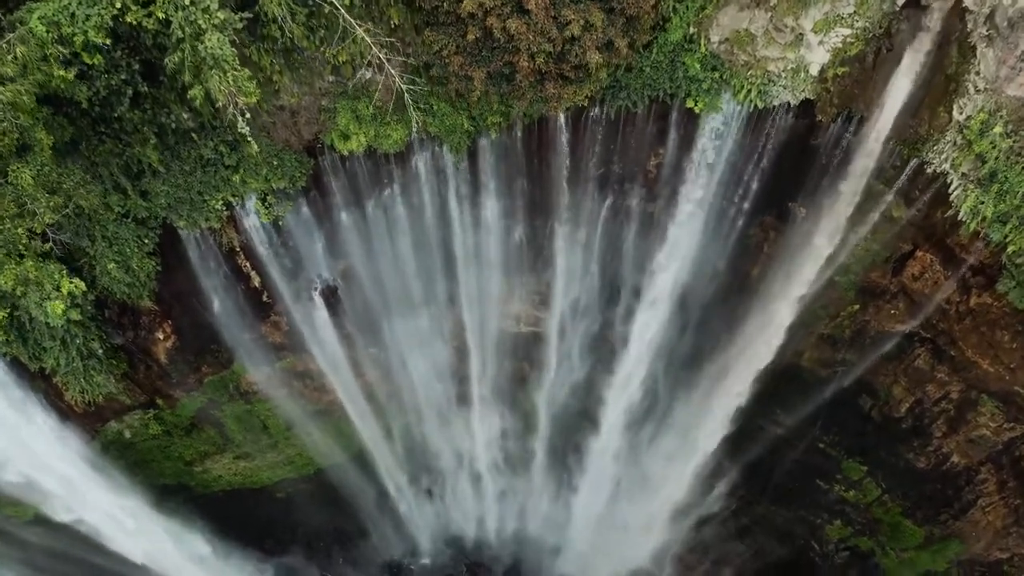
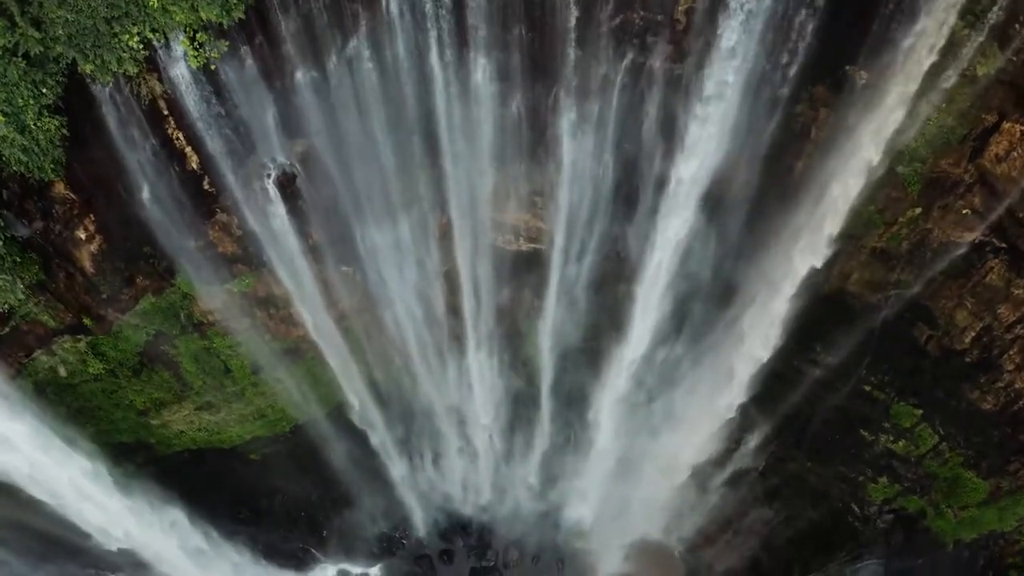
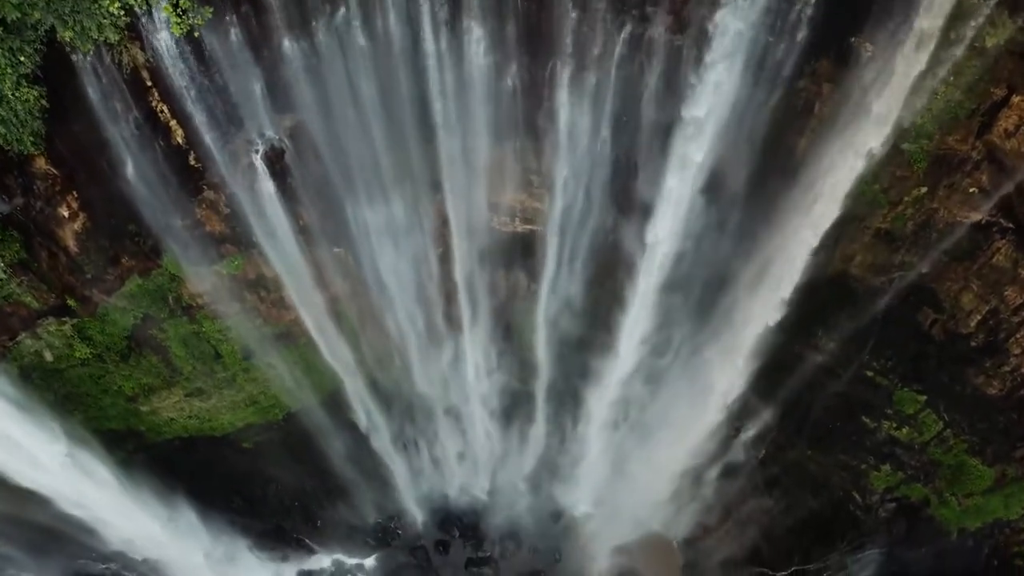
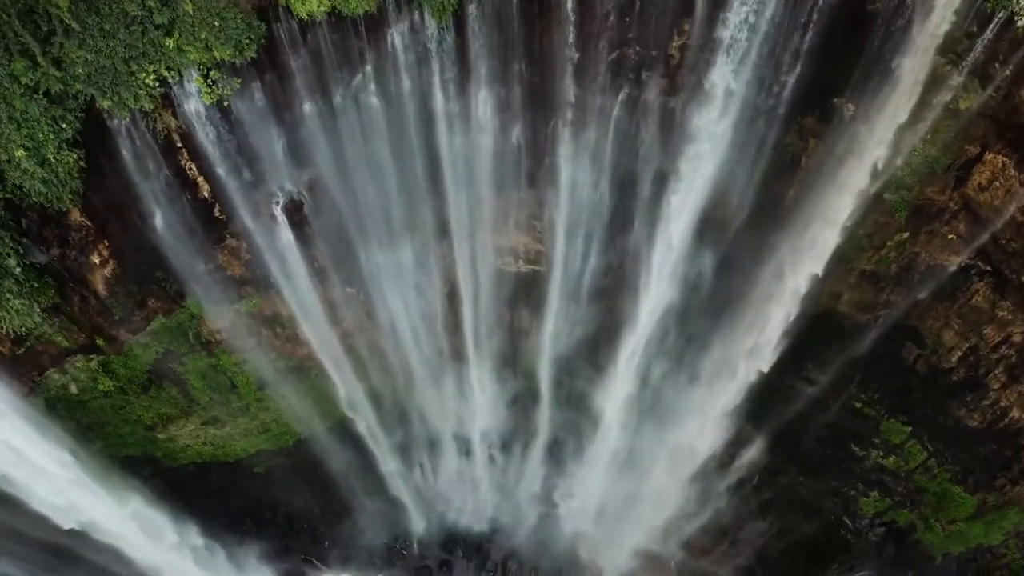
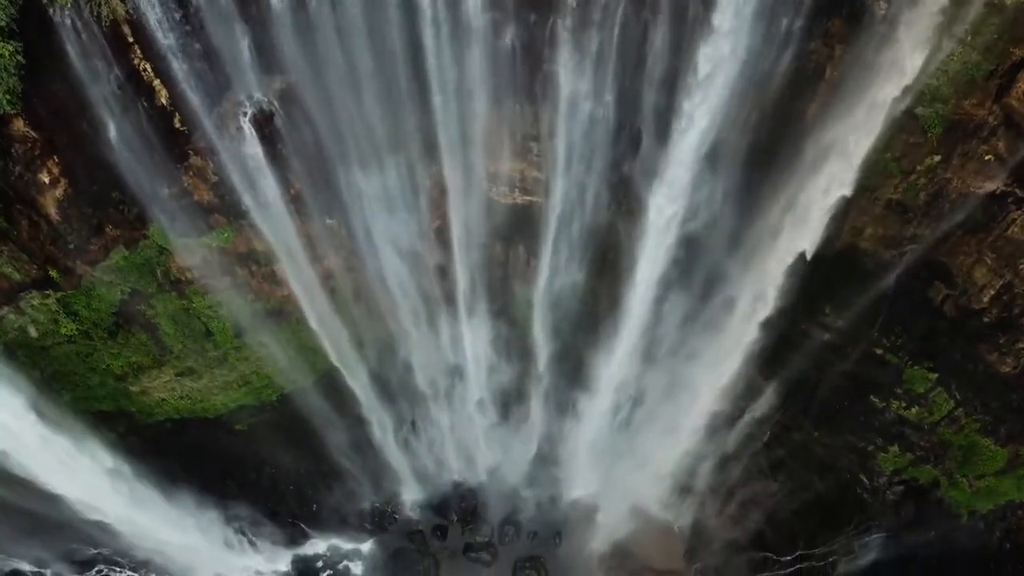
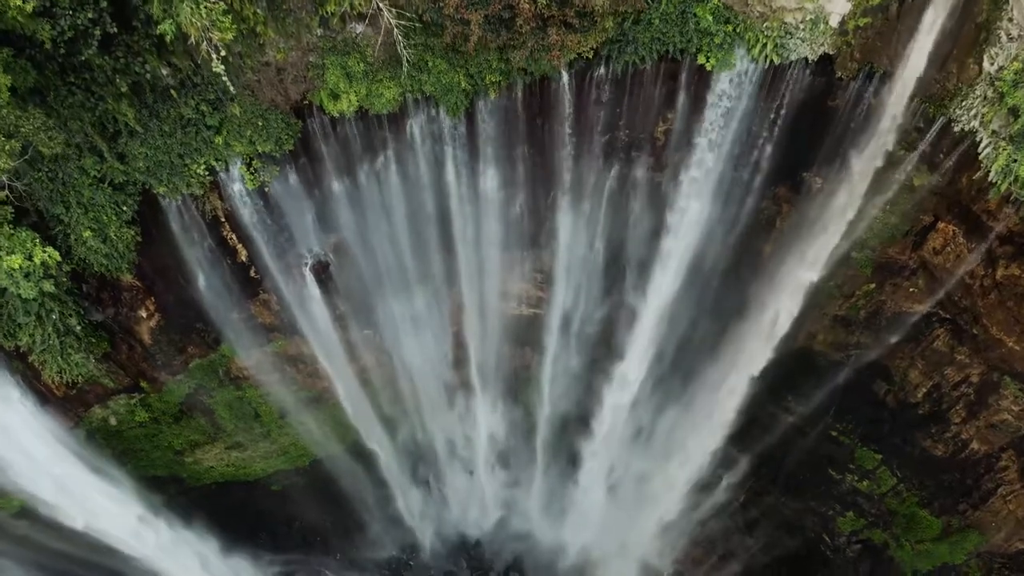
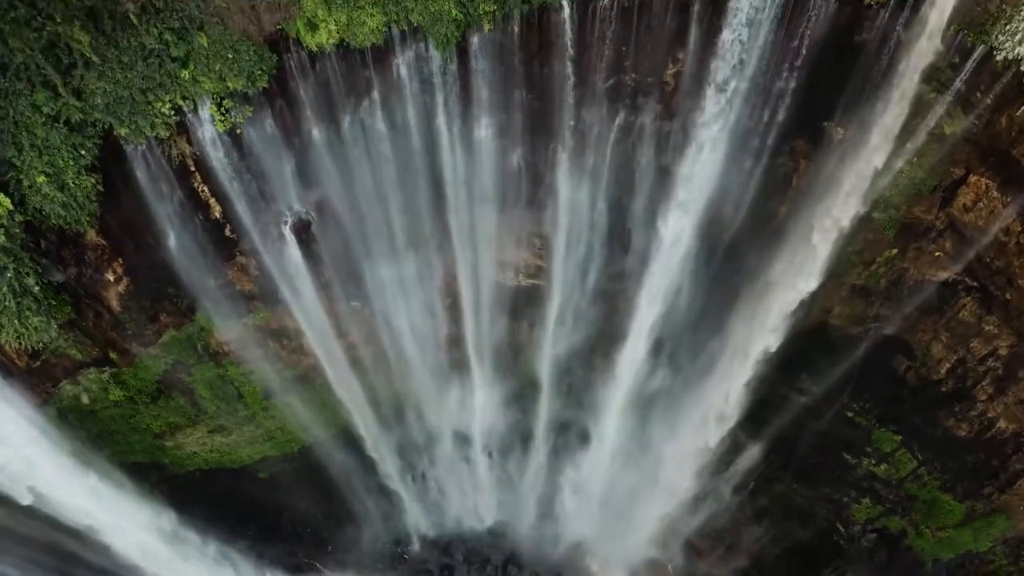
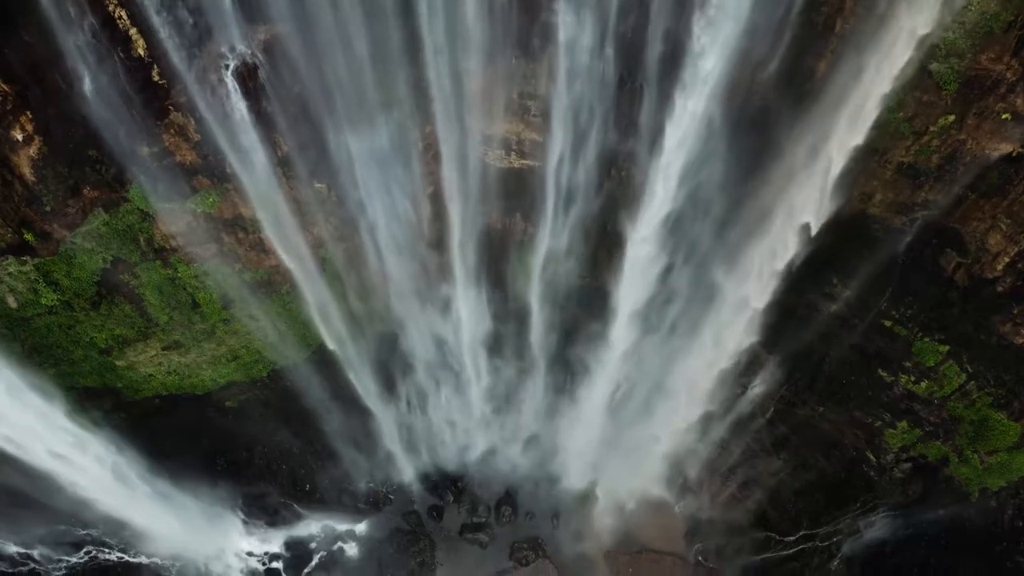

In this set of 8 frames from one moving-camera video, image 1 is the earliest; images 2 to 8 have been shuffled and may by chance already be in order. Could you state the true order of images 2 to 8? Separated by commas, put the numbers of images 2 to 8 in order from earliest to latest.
6, 7, 4, 2, 3, 5, 8
